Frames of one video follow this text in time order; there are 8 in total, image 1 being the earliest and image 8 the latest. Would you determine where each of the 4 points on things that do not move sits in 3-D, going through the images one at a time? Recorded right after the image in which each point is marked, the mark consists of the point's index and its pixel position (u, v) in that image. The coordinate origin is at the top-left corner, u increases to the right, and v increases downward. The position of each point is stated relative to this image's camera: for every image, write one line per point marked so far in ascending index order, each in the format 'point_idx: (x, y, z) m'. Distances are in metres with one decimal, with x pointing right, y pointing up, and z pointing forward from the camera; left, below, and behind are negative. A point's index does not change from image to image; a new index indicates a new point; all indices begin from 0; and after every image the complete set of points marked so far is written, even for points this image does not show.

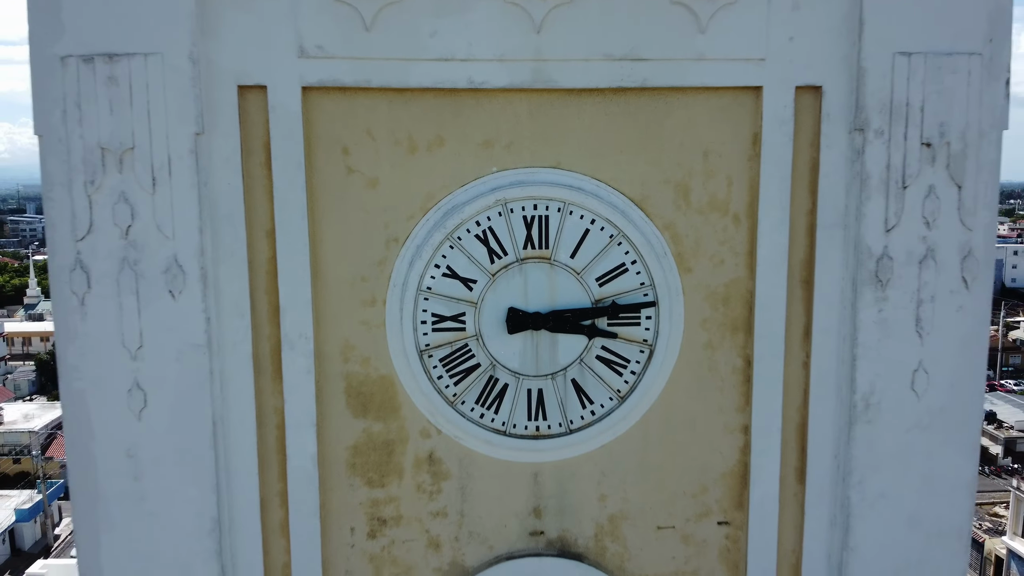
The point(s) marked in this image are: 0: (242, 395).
0: (-1.2, -0.5, +3.2) m
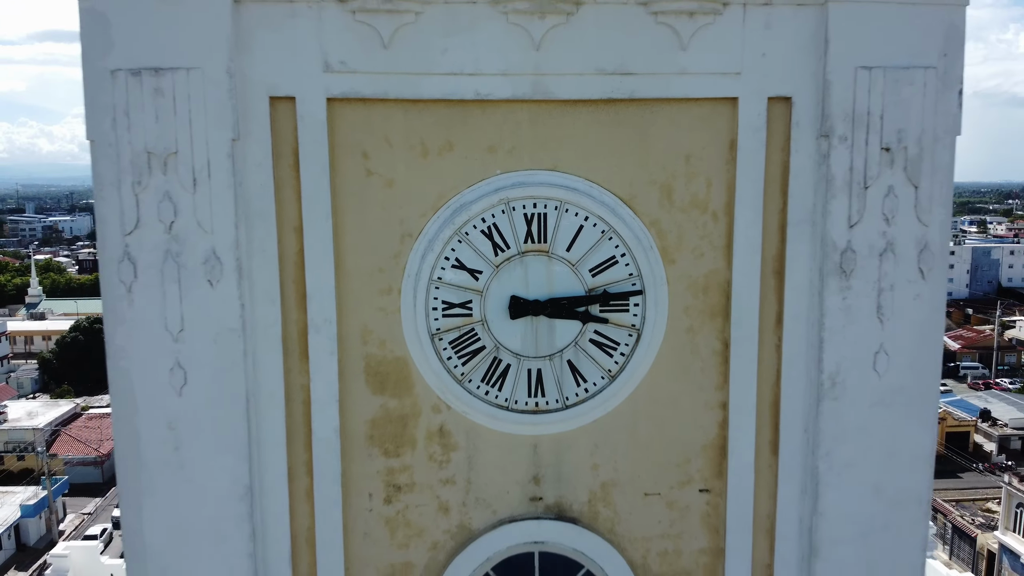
0: (-1.2, -0.4, +3.5) m
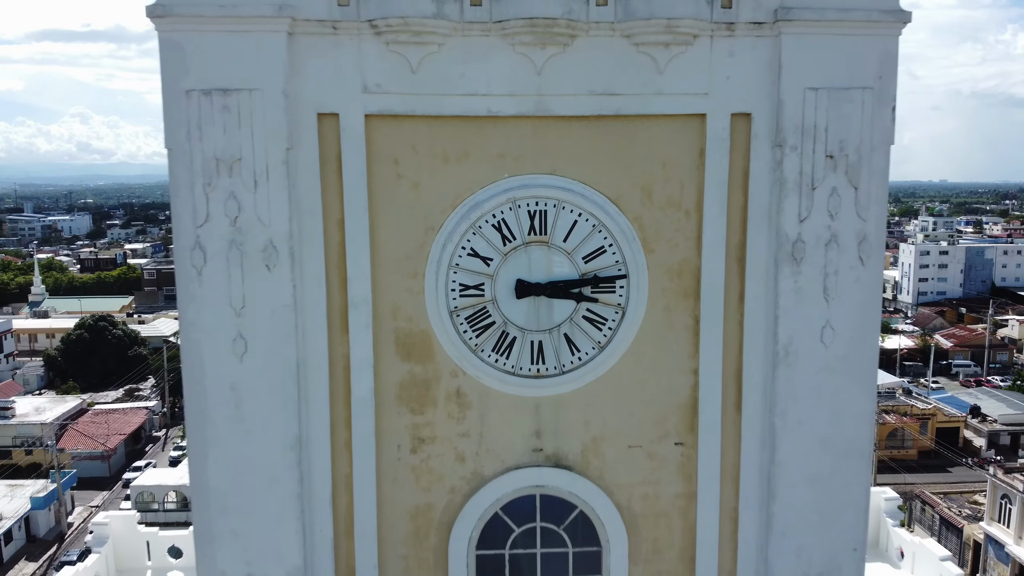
0: (-1.2, -0.3, +4.2) m
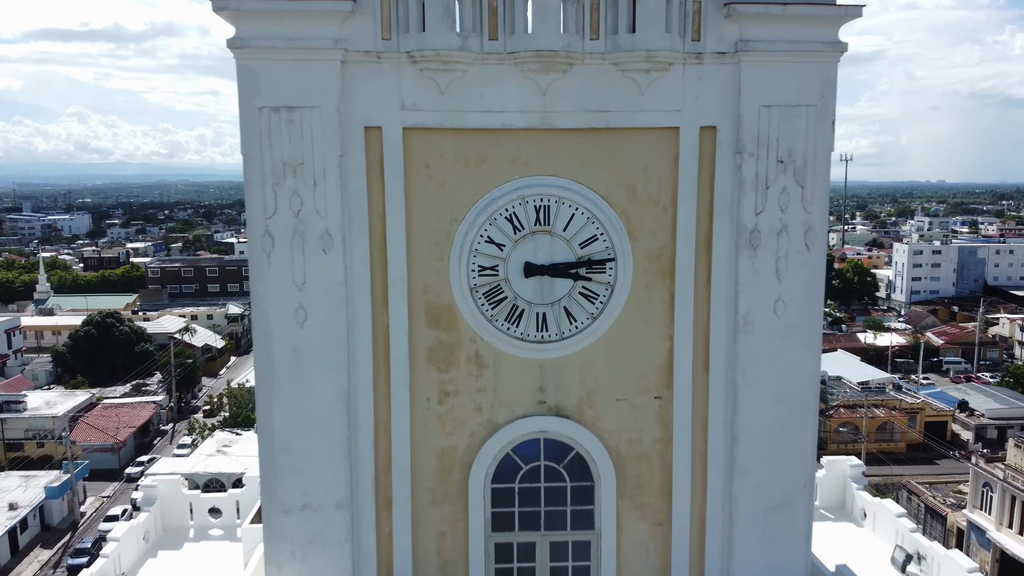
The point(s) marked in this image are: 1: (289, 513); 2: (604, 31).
0: (-1.1, -0.2, +5.2) m
1: (-1.7, -1.7, +5.2) m
2: (+0.7, +1.9, +5.0) m
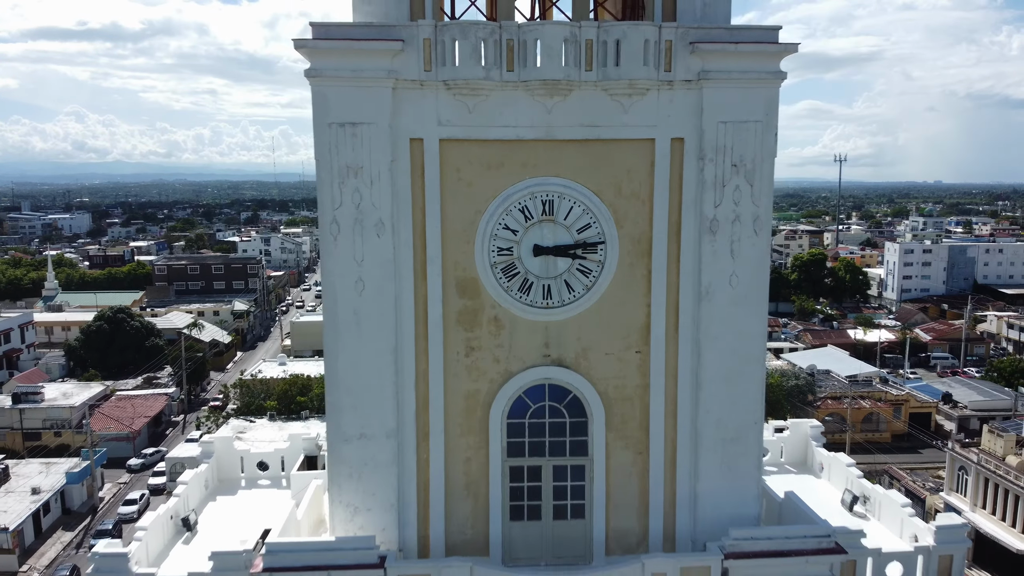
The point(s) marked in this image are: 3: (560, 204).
0: (-1.0, 0.0, +6.6) m
1: (-1.6, -1.5, +6.7) m
2: (+0.8, +2.1, +6.4) m
3: (+0.5, +0.8, +6.7) m
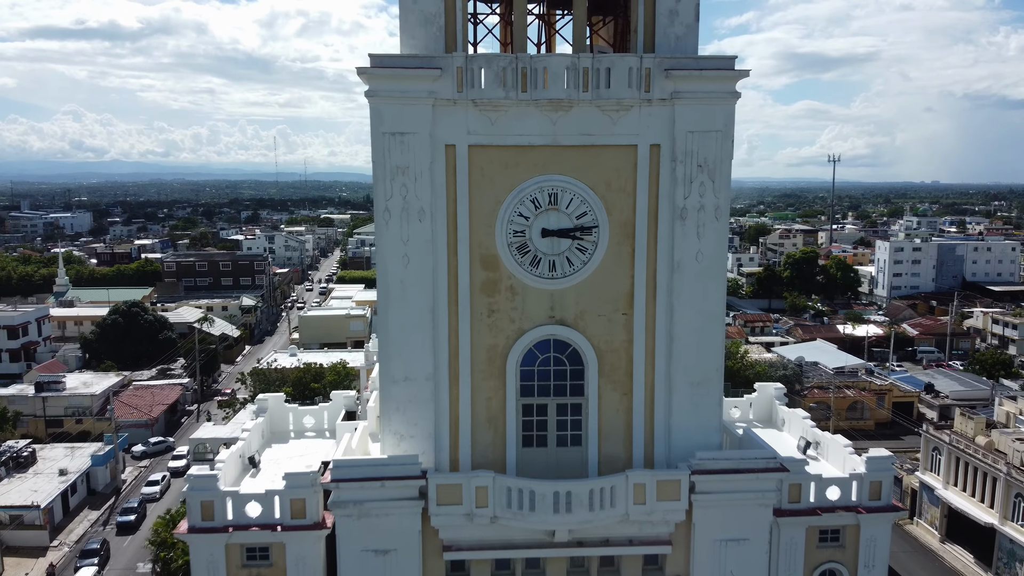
0: (-0.9, +0.4, +8.4) m
1: (-1.4, -1.2, +8.5) m
2: (+1.0, +2.4, +8.2) m
3: (+0.6, +1.1, +8.5) m
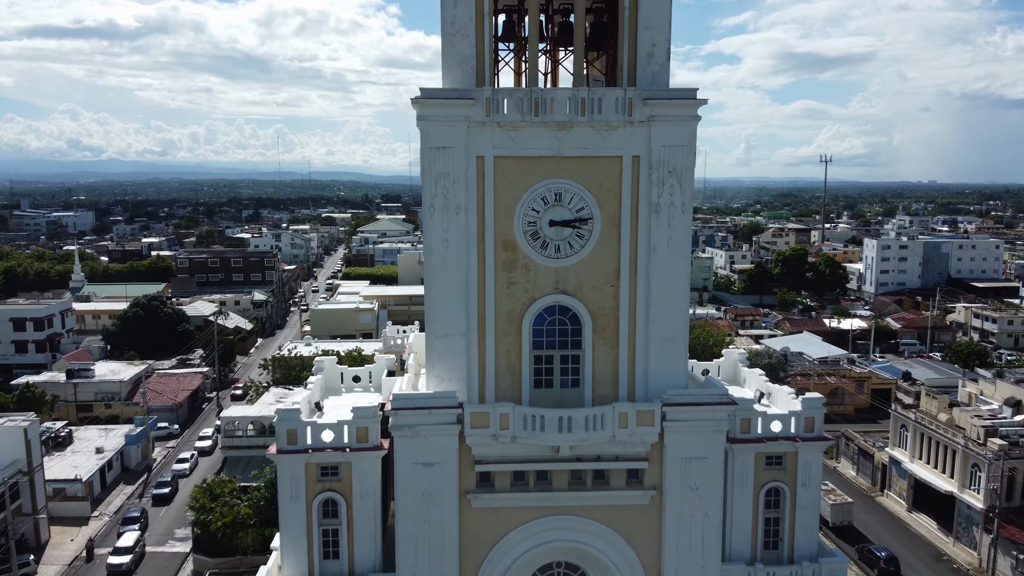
0: (-0.6, +0.7, +11.1) m
1: (-1.2, -0.8, +11.1) m
2: (+1.2, +2.8, +10.9) m
3: (+0.9, +1.5, +11.1) m
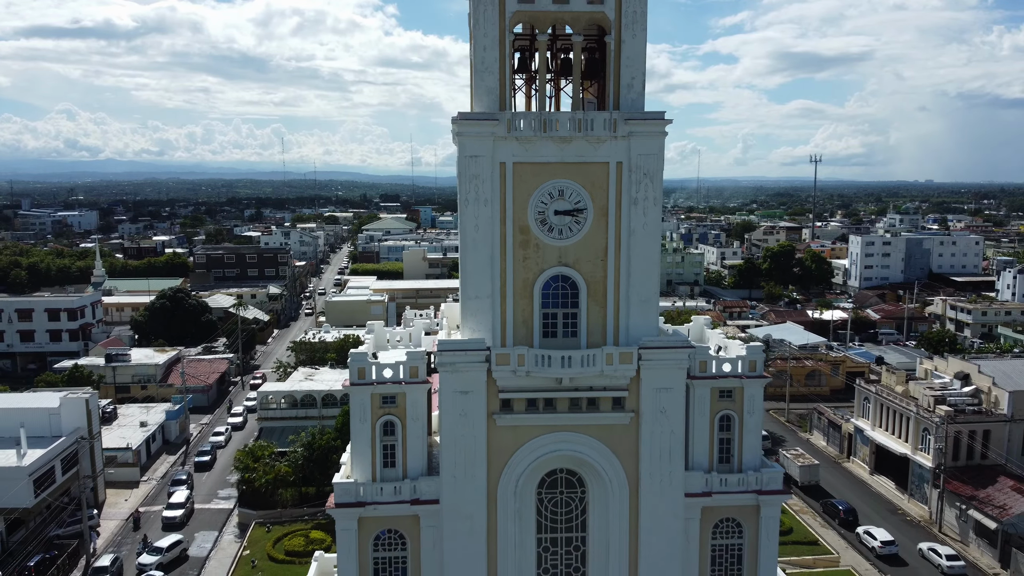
0: (-0.3, +1.3, +14.8) m
1: (-0.9, -0.2, +14.9) m
2: (+1.5, +3.3, +14.6) m
3: (+1.2, +2.1, +14.9) m
